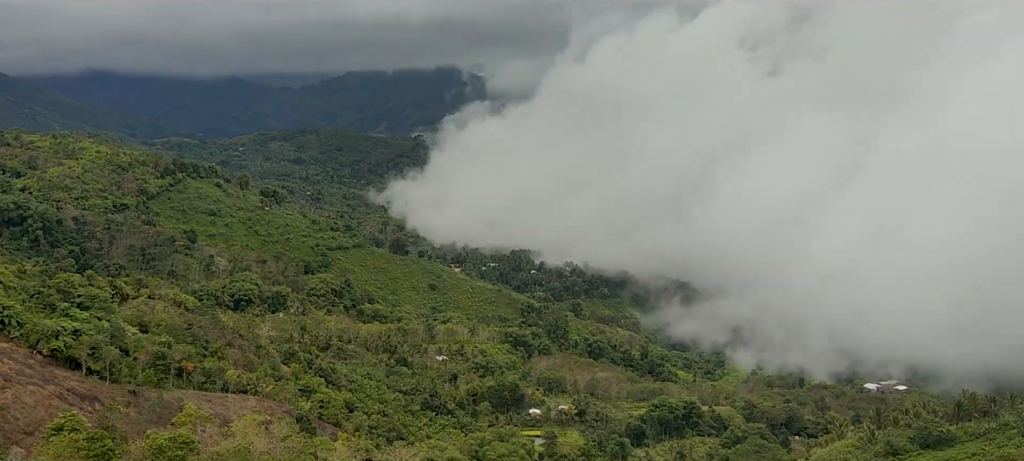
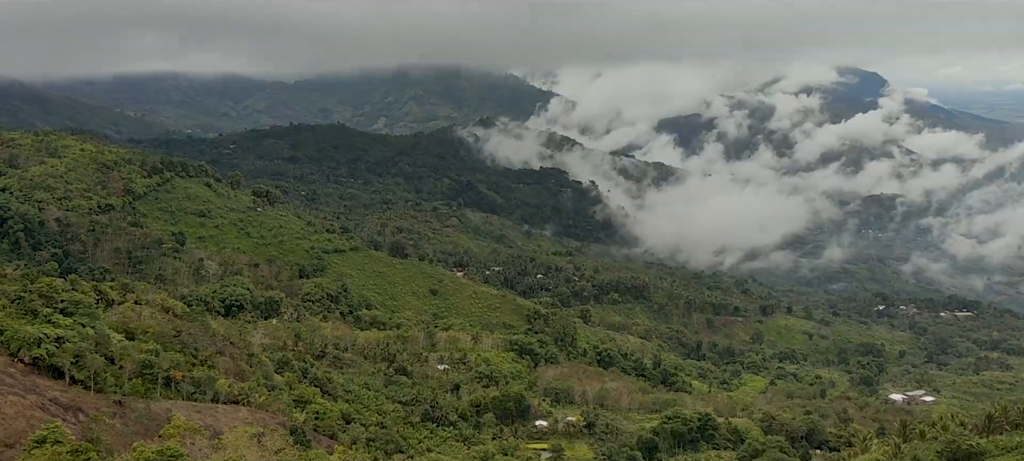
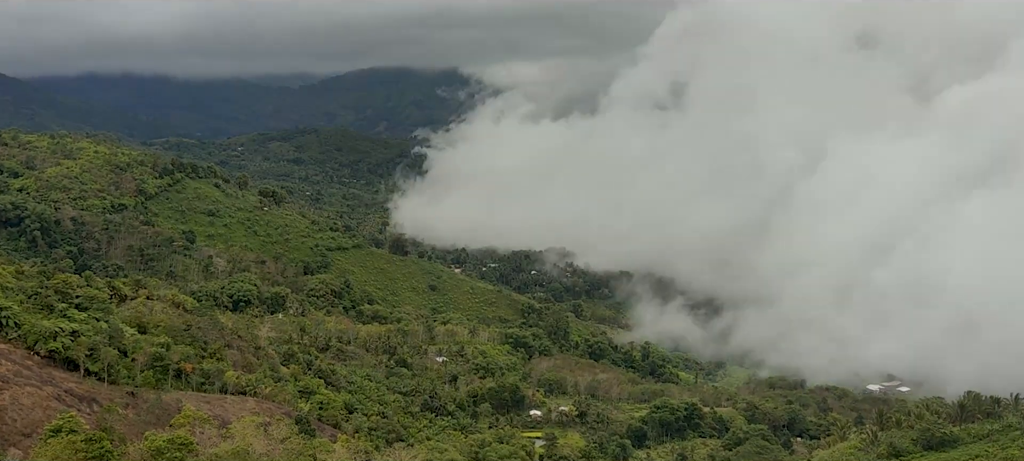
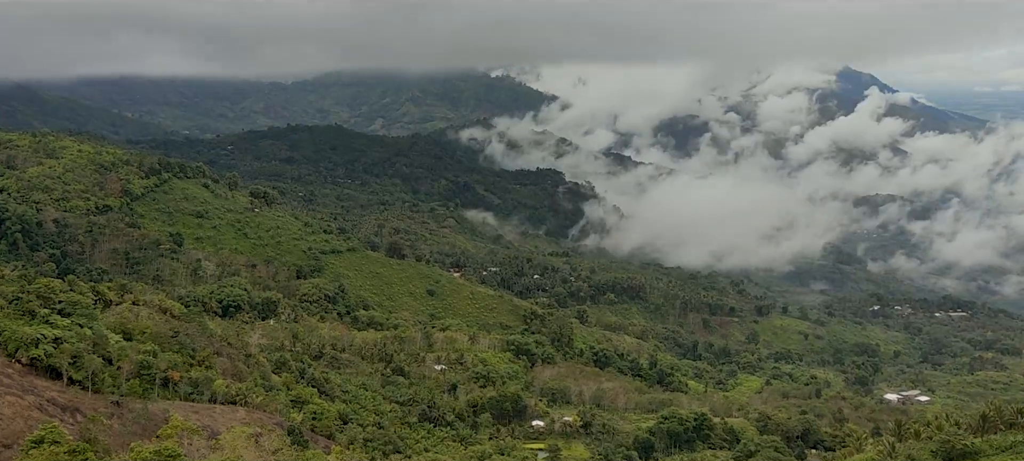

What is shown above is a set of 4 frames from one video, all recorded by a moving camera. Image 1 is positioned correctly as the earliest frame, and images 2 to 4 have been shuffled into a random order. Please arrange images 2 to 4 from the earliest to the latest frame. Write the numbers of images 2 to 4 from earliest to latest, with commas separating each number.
3, 4, 2
